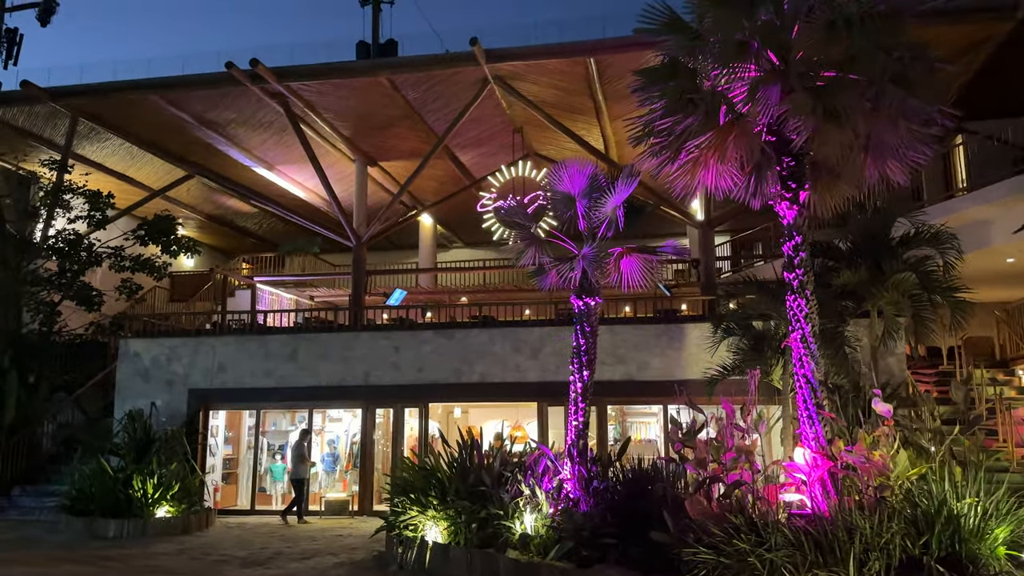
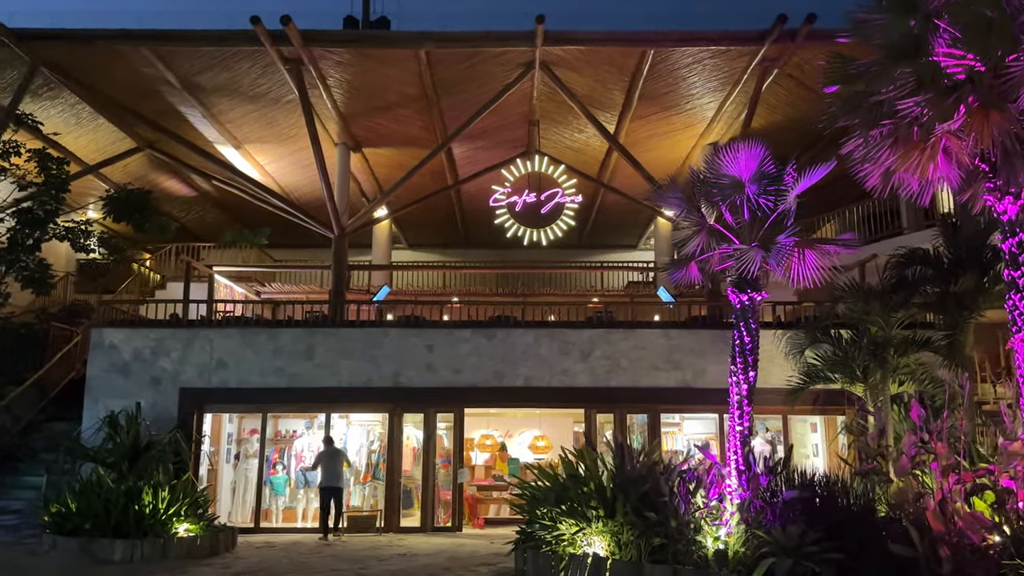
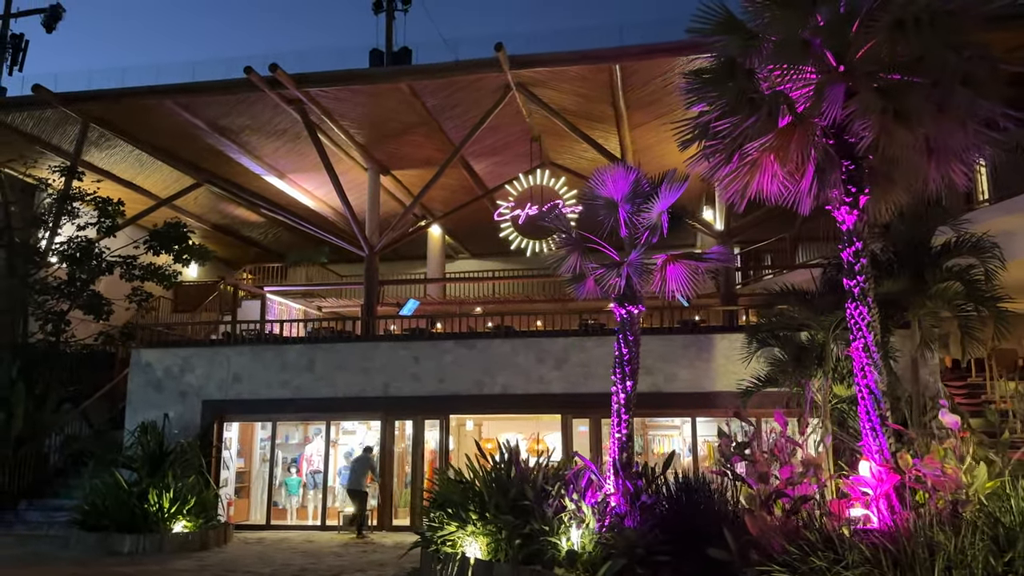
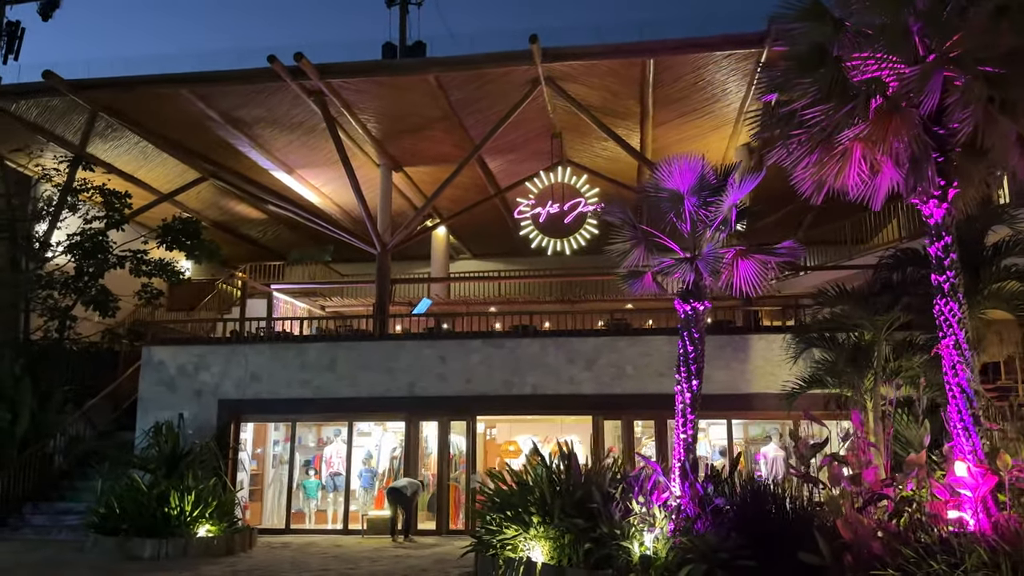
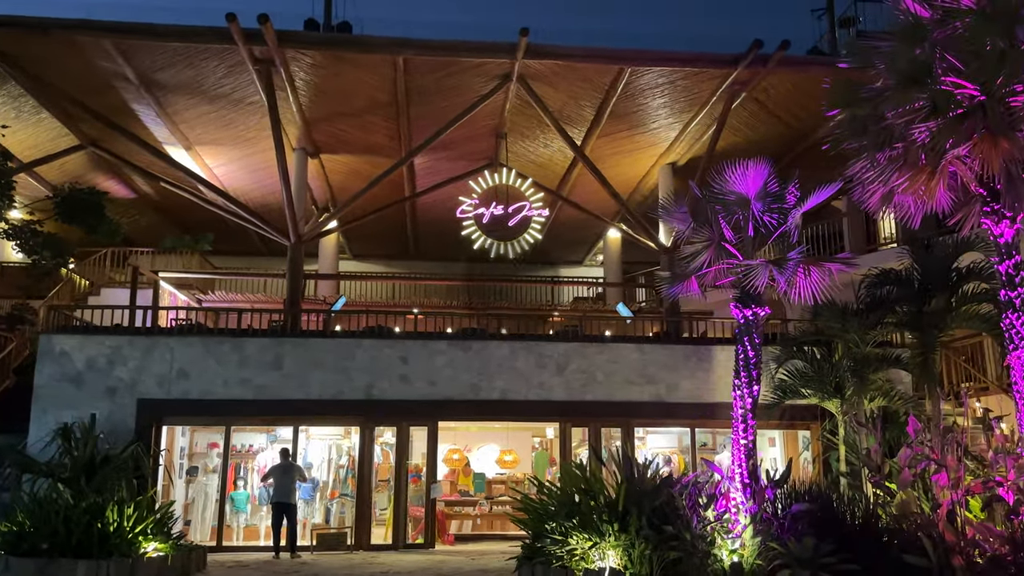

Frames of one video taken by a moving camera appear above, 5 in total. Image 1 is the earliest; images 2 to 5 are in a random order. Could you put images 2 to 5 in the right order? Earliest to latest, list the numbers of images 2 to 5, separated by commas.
3, 4, 2, 5
